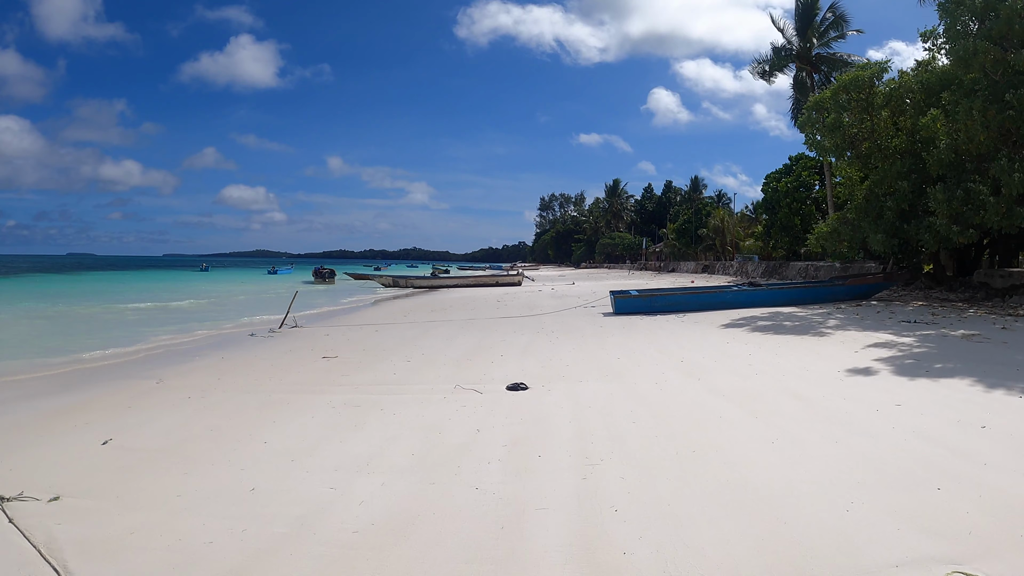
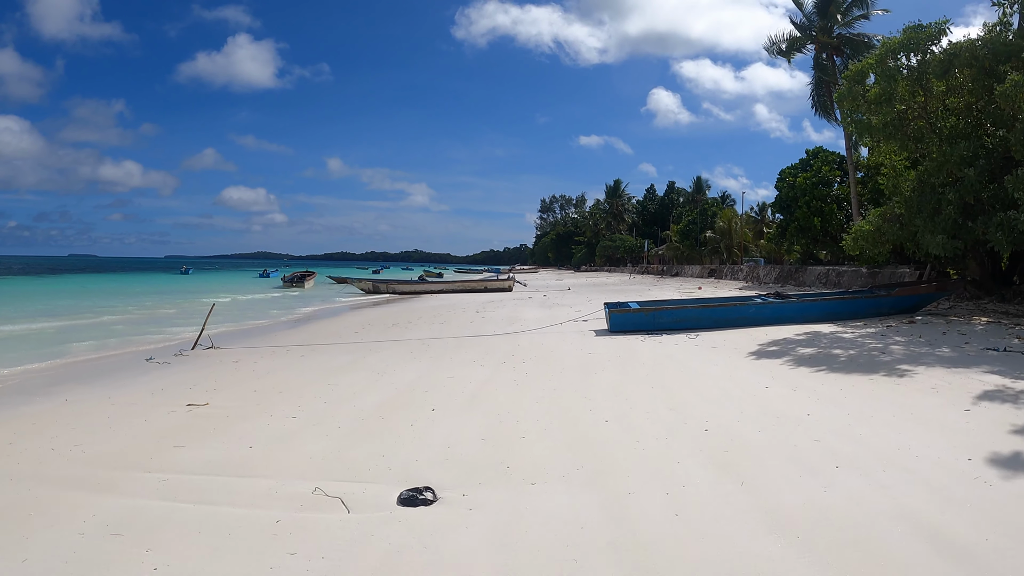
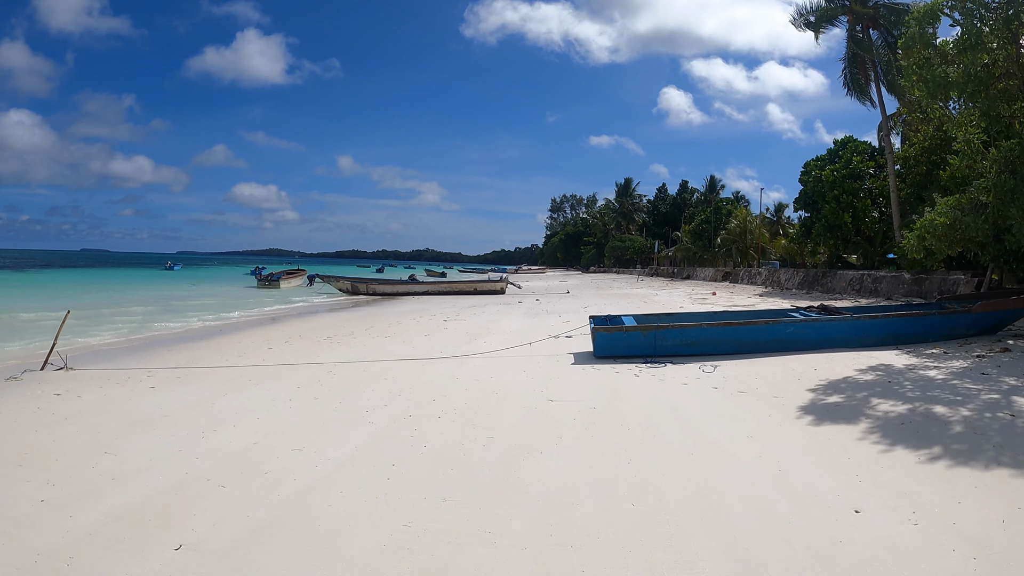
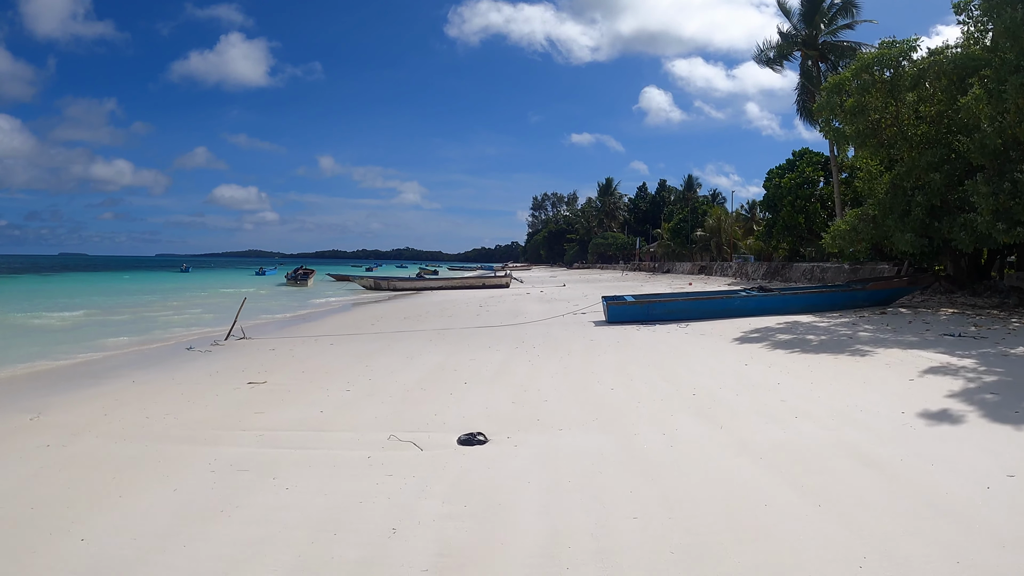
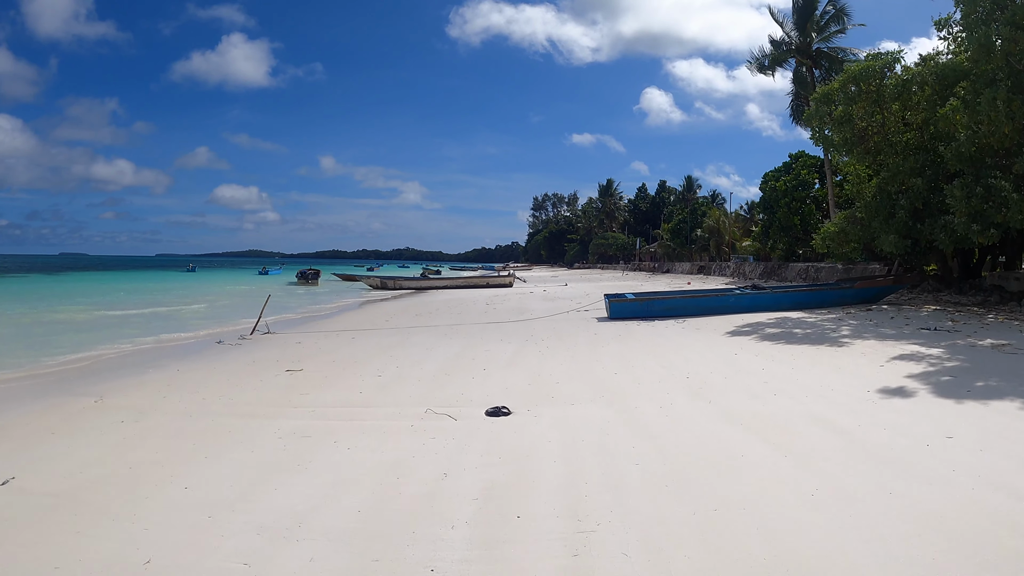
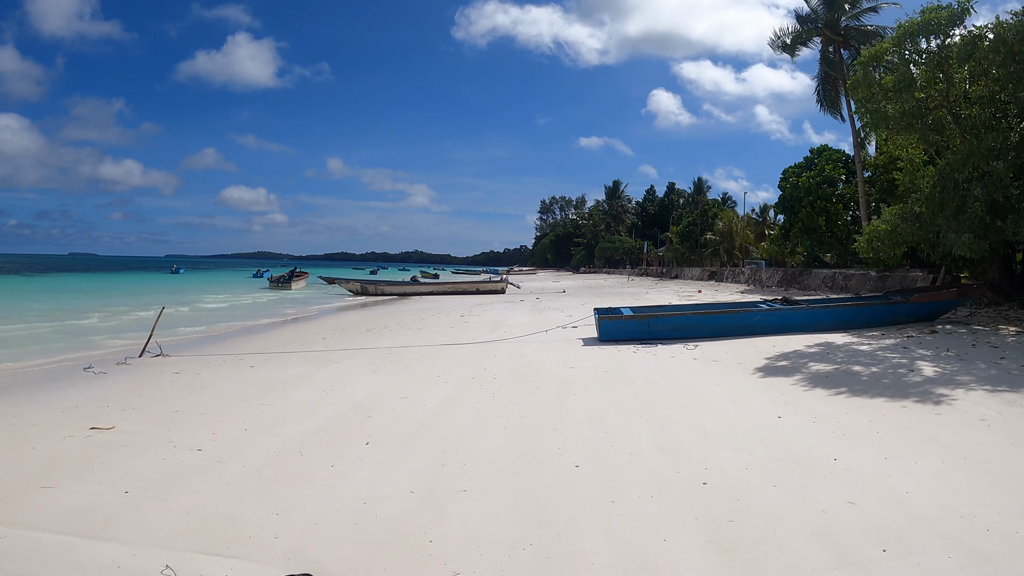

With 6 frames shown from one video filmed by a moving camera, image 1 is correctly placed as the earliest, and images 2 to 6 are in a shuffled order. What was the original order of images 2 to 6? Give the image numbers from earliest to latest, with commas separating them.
5, 4, 2, 6, 3
